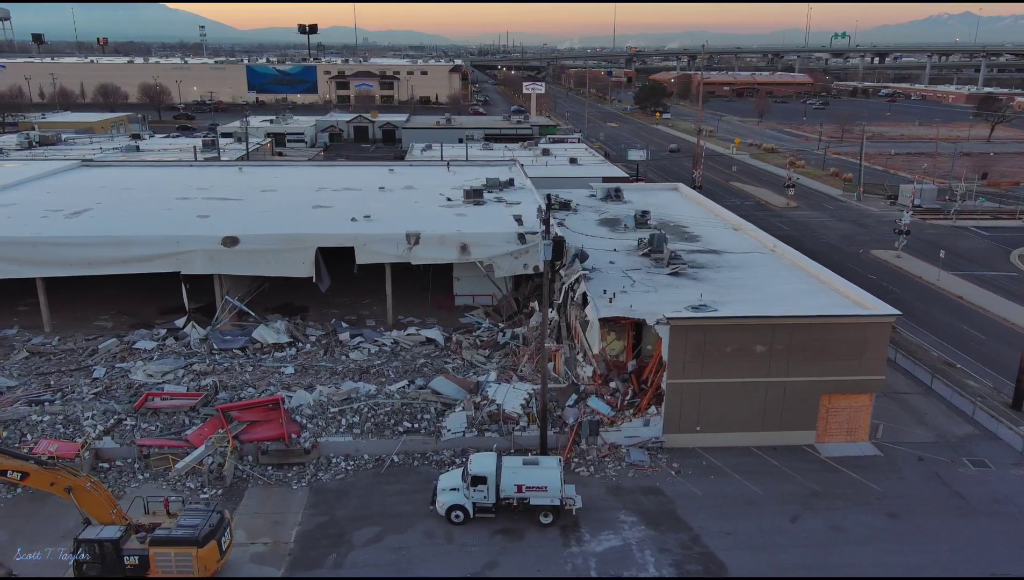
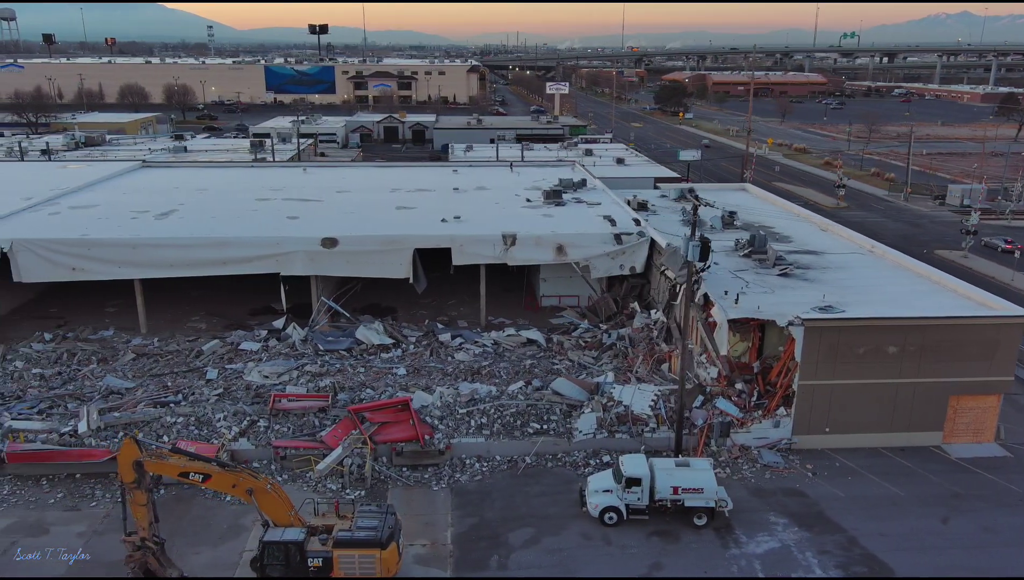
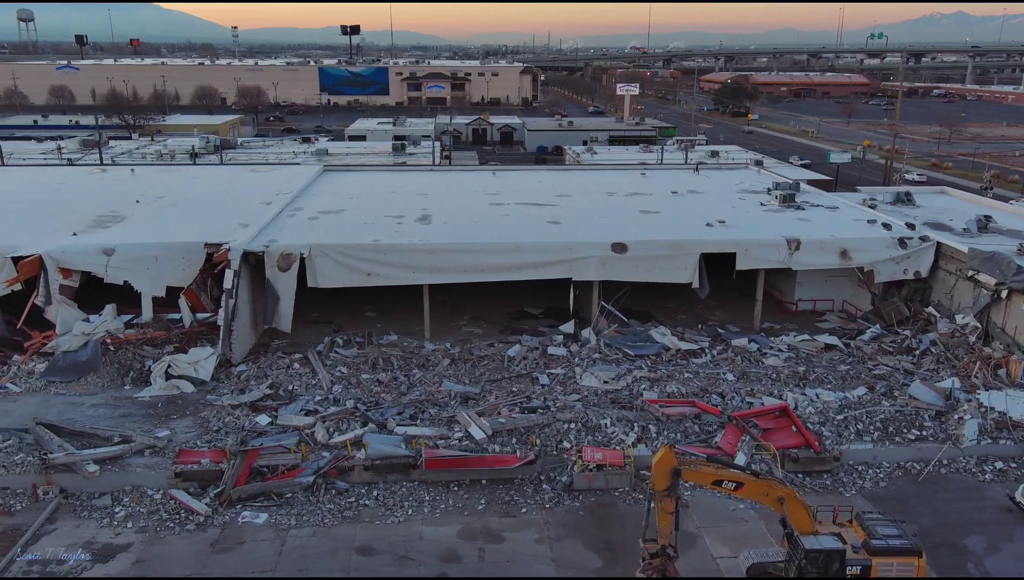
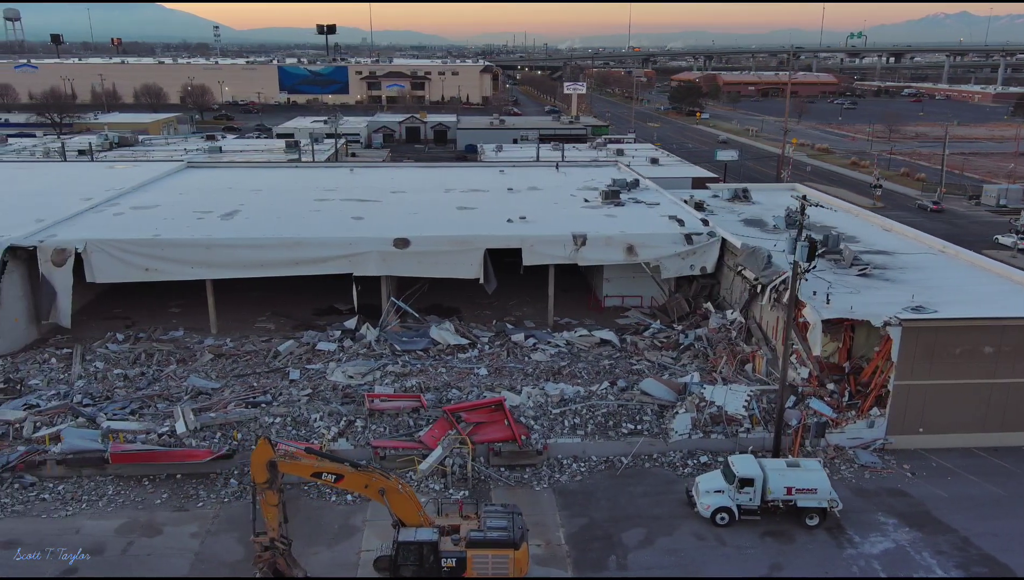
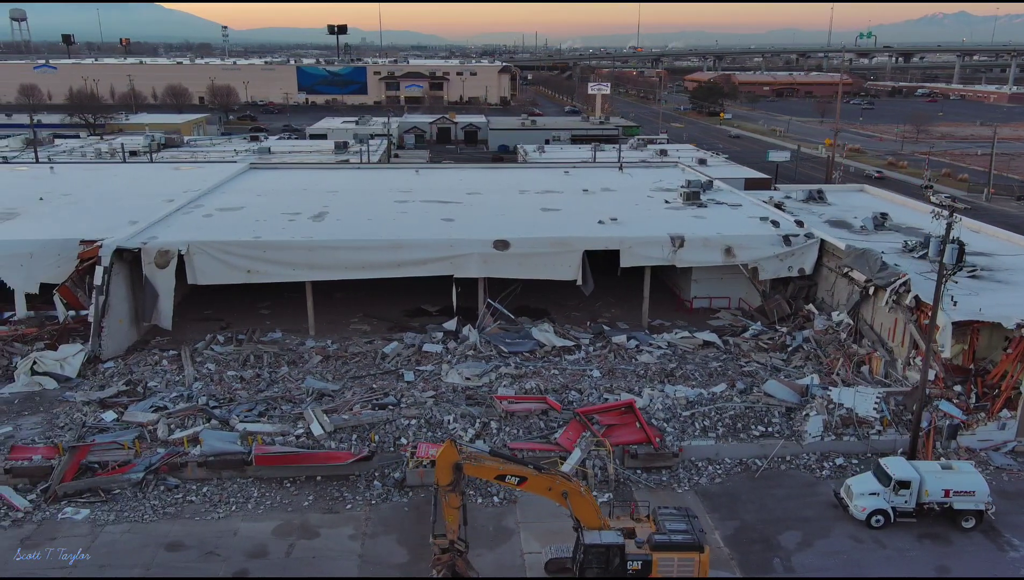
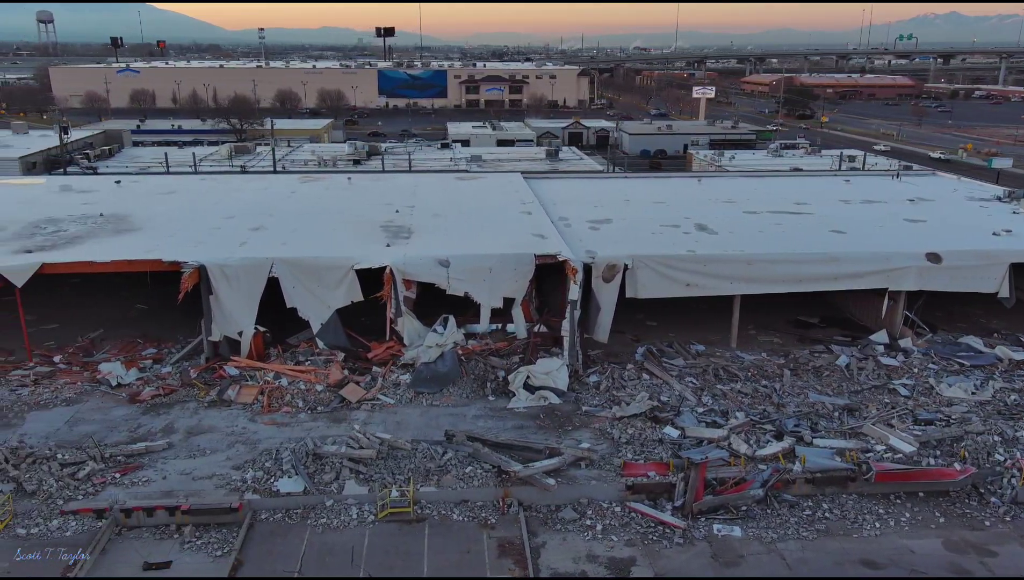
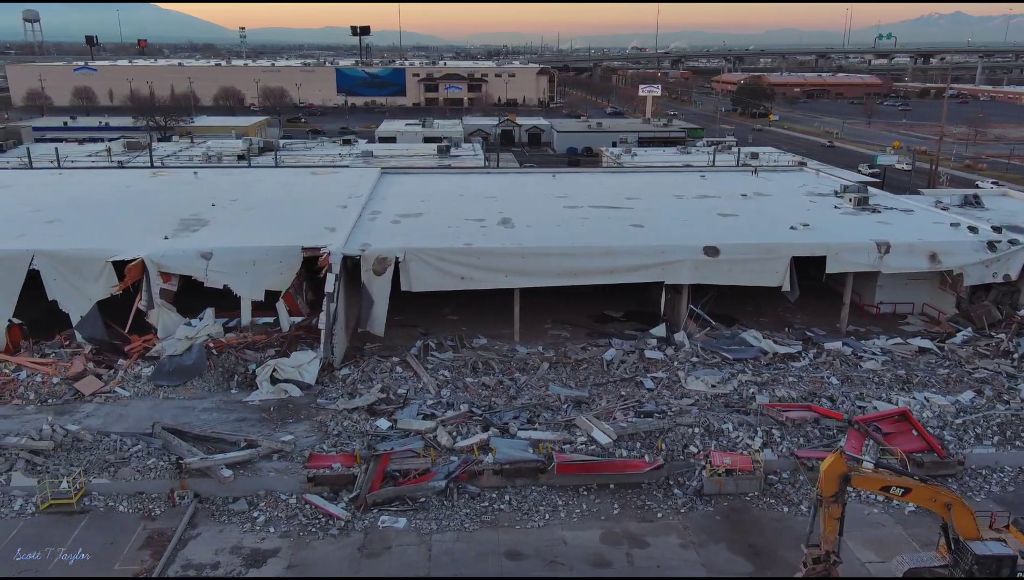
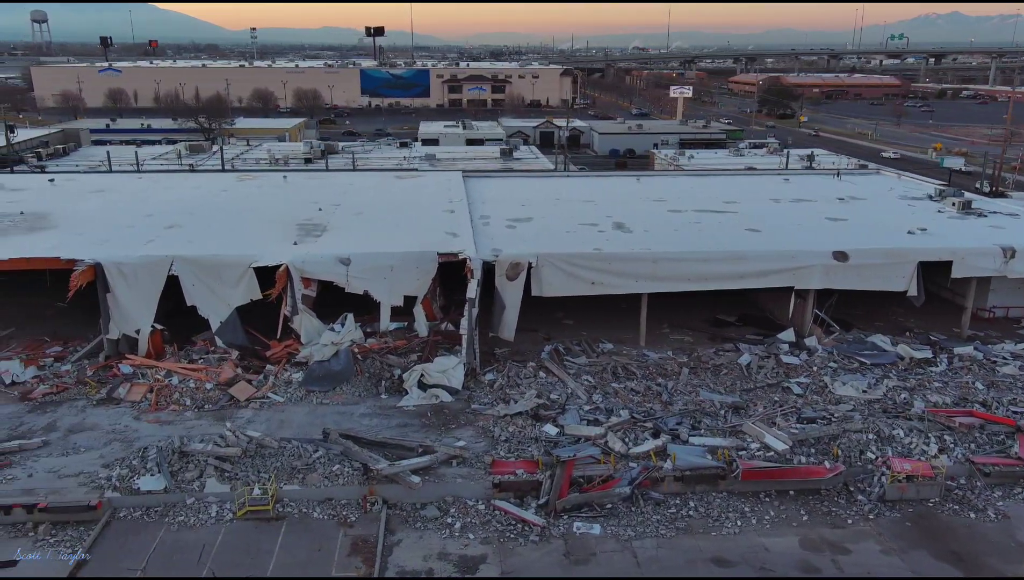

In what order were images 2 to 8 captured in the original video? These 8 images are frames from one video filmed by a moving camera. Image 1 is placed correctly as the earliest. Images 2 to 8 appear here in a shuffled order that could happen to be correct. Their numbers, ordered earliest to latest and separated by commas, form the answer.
2, 4, 5, 3, 7, 8, 6
